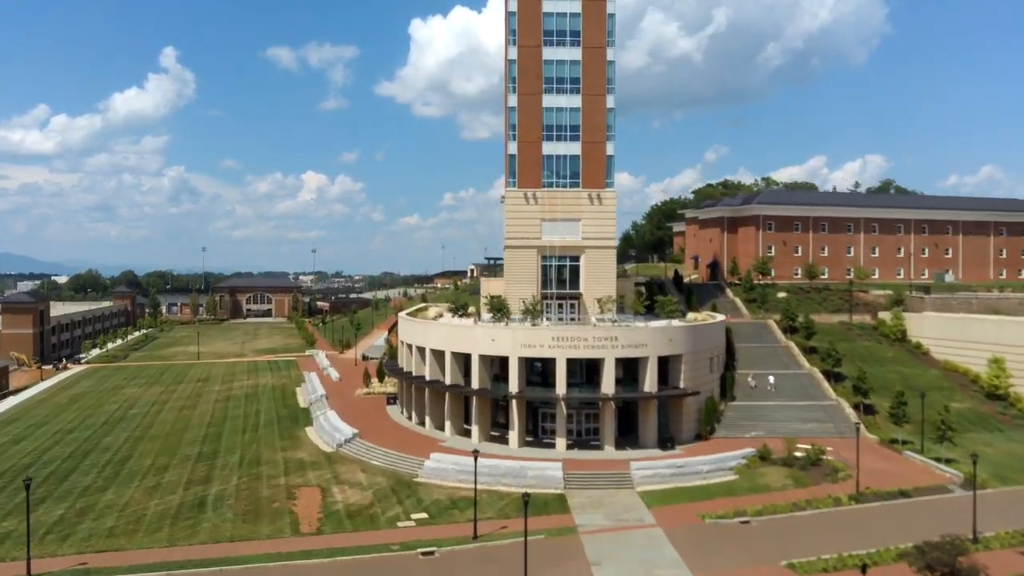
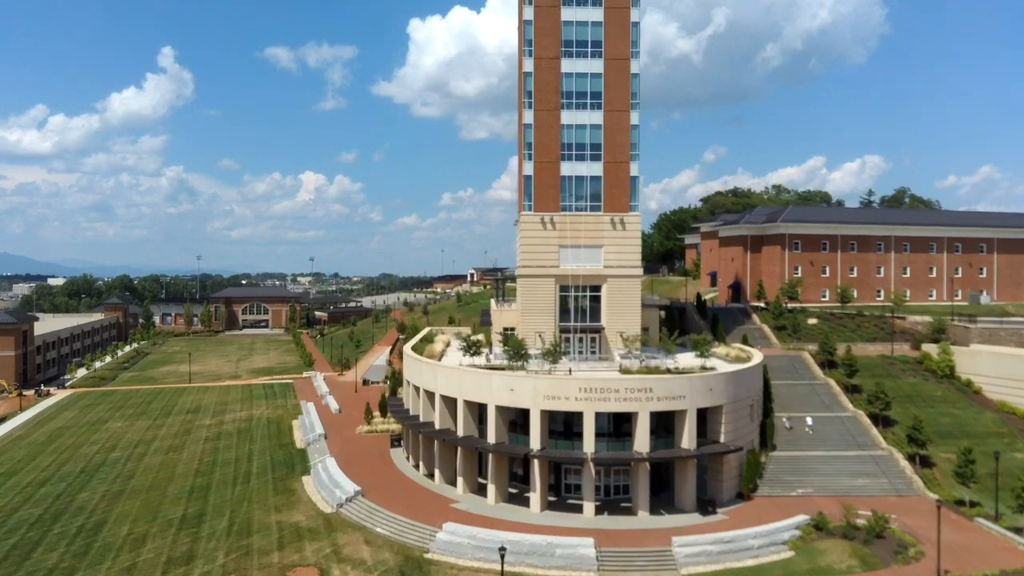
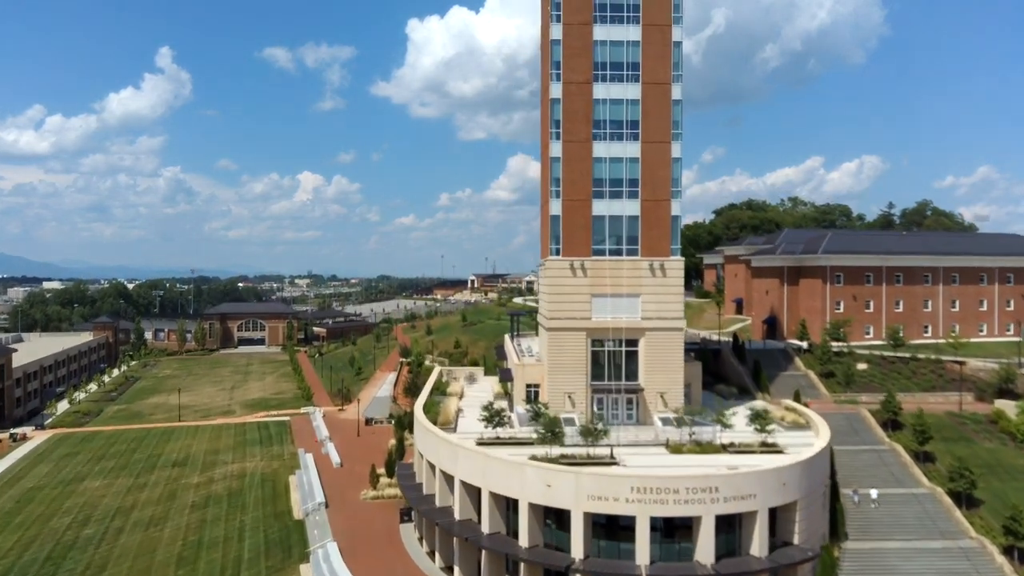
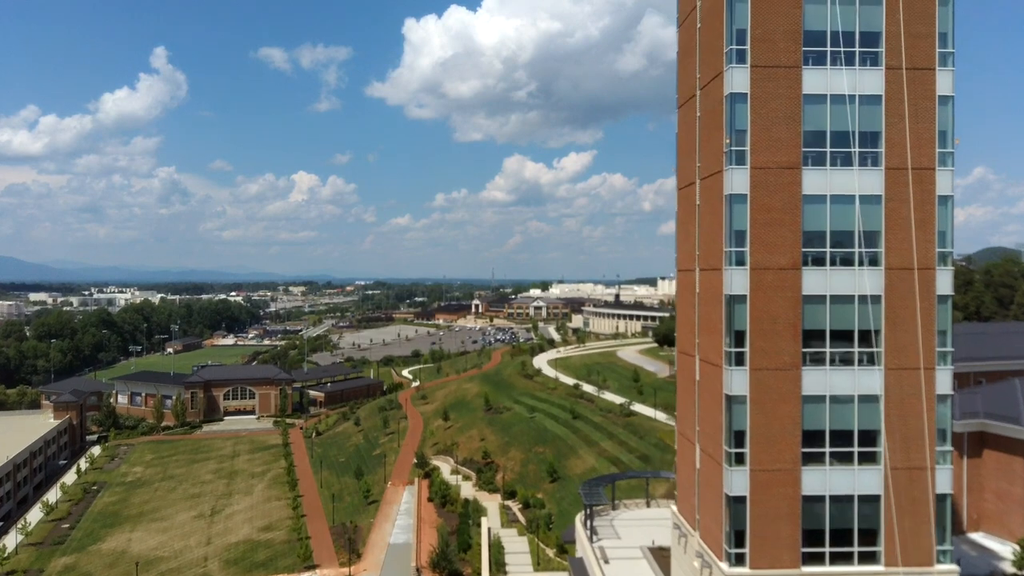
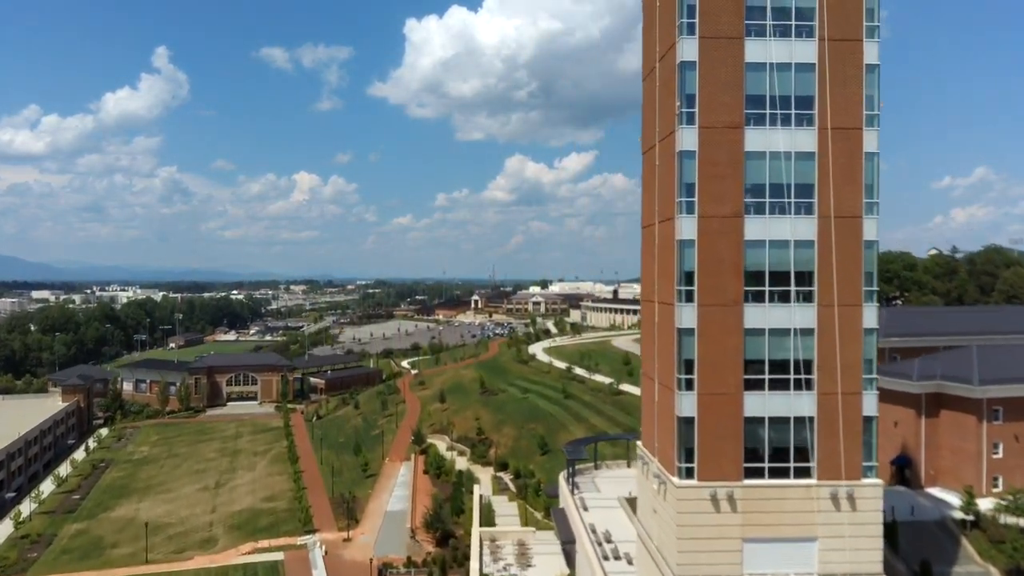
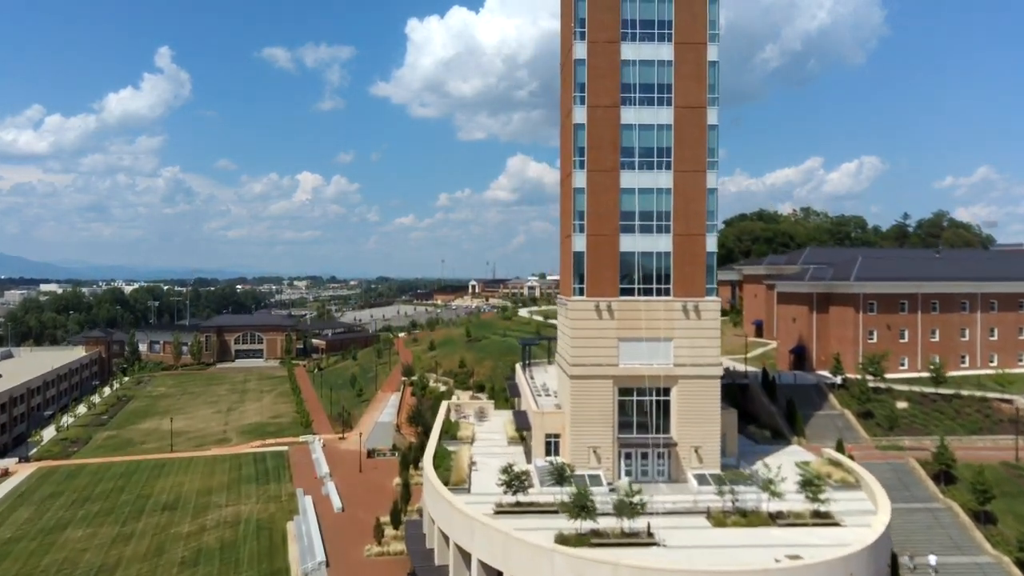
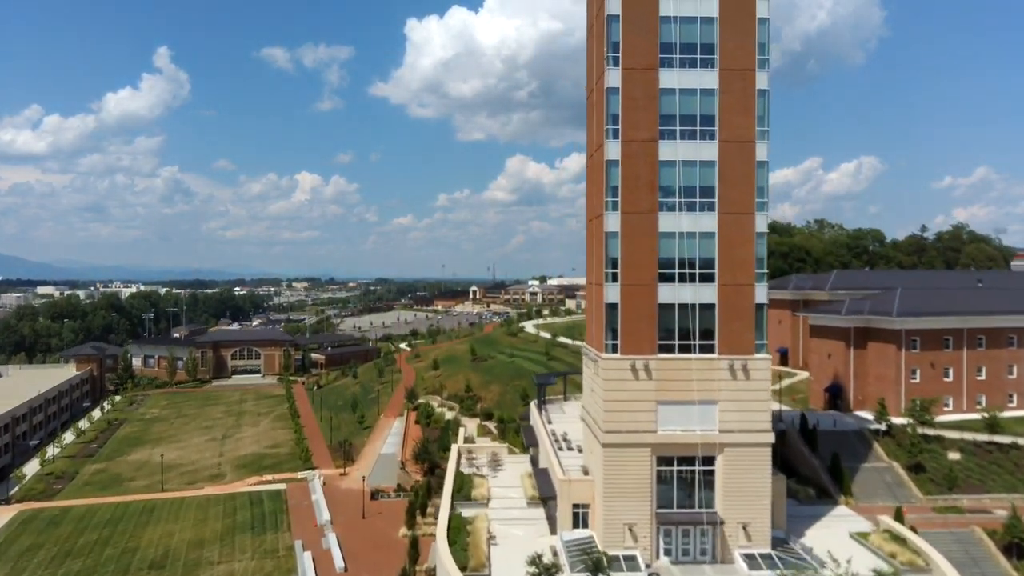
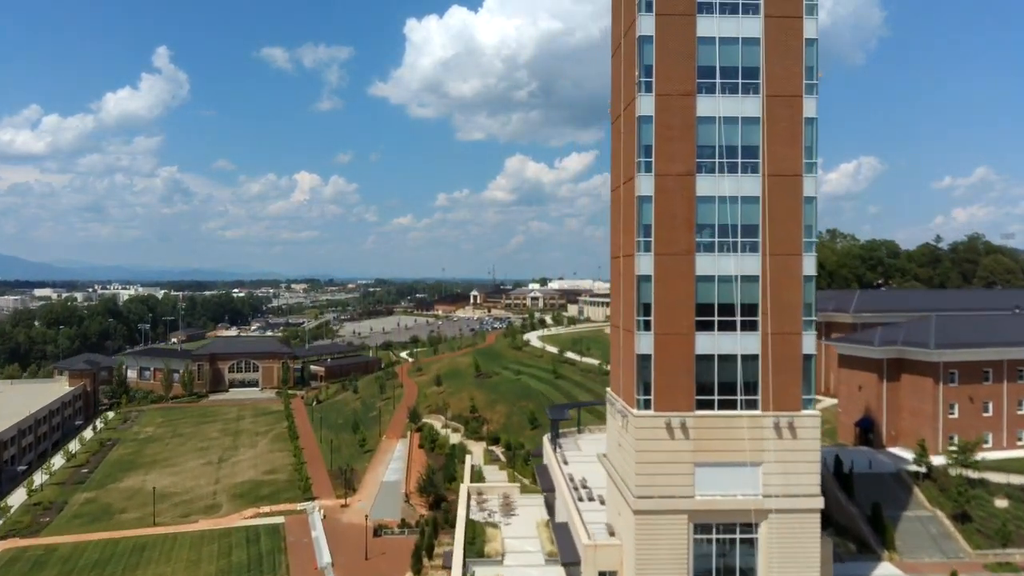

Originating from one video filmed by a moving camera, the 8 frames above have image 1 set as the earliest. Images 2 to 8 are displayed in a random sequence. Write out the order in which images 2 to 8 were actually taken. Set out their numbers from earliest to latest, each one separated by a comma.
2, 3, 6, 7, 8, 5, 4
